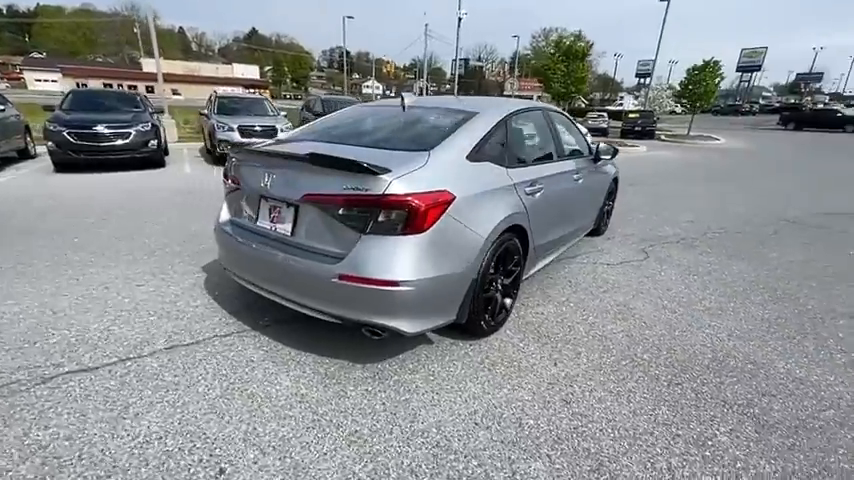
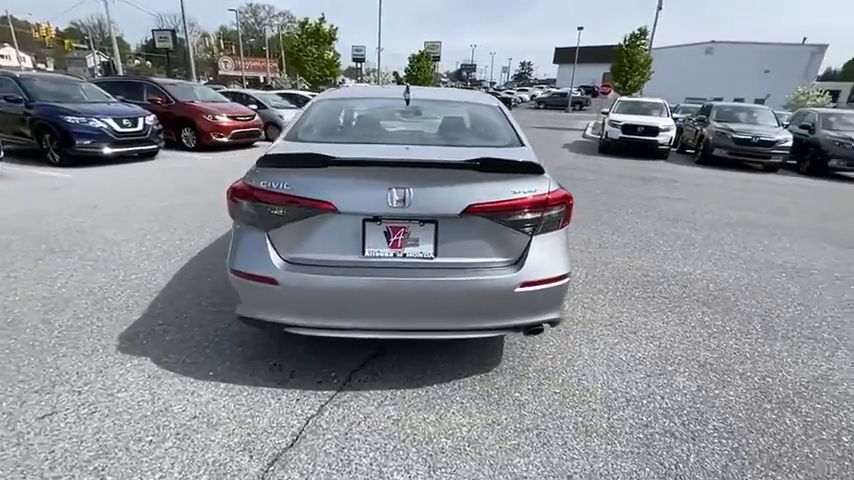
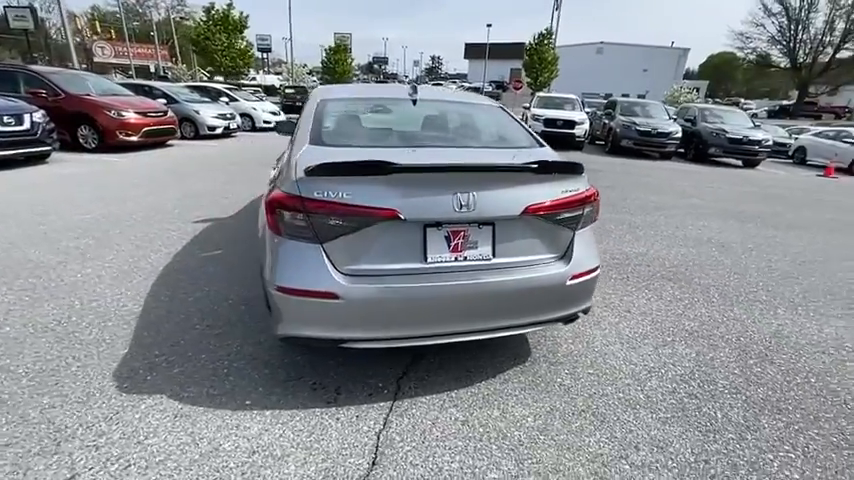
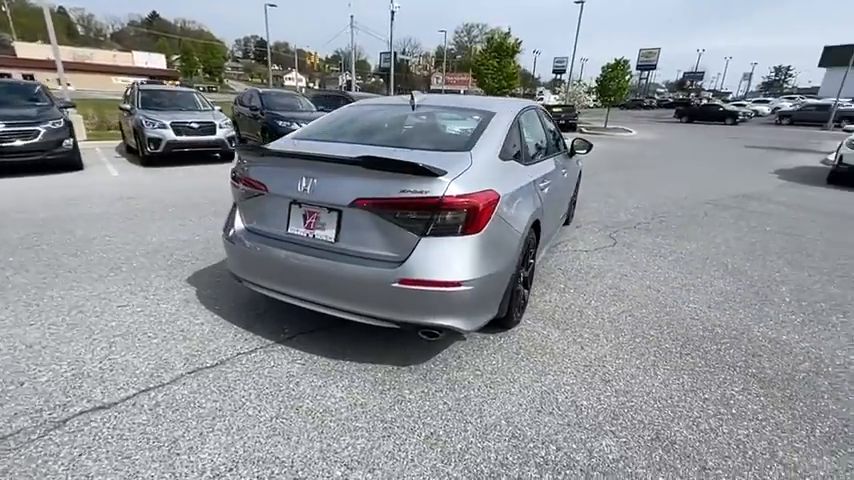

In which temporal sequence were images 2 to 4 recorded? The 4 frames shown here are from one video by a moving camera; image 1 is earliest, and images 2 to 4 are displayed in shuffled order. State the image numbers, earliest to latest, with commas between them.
4, 2, 3
